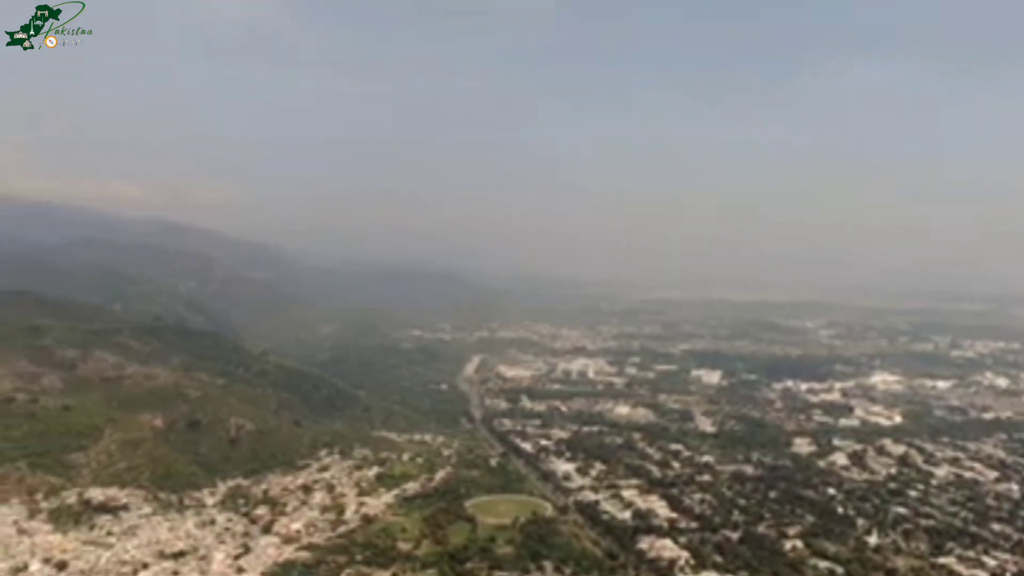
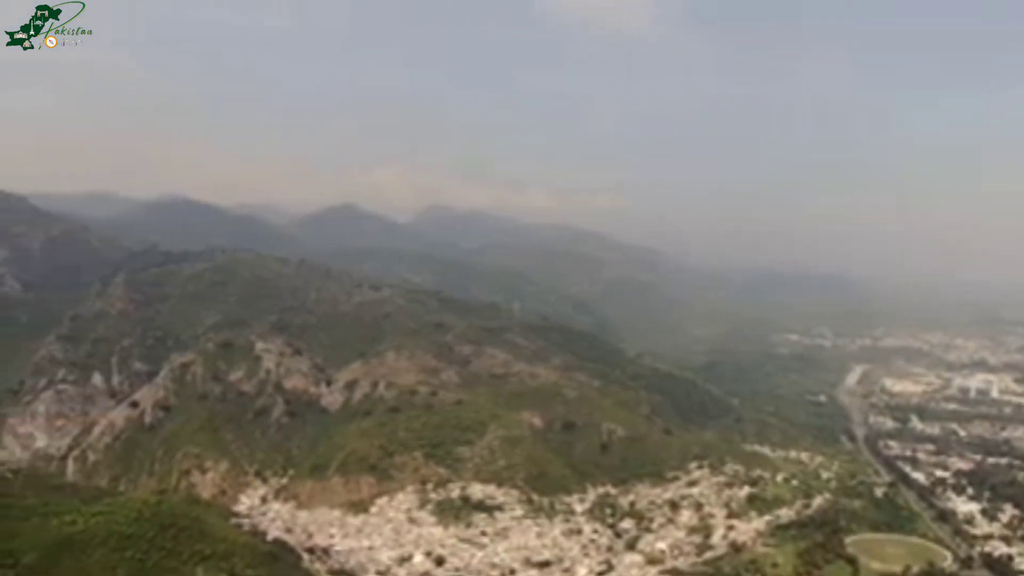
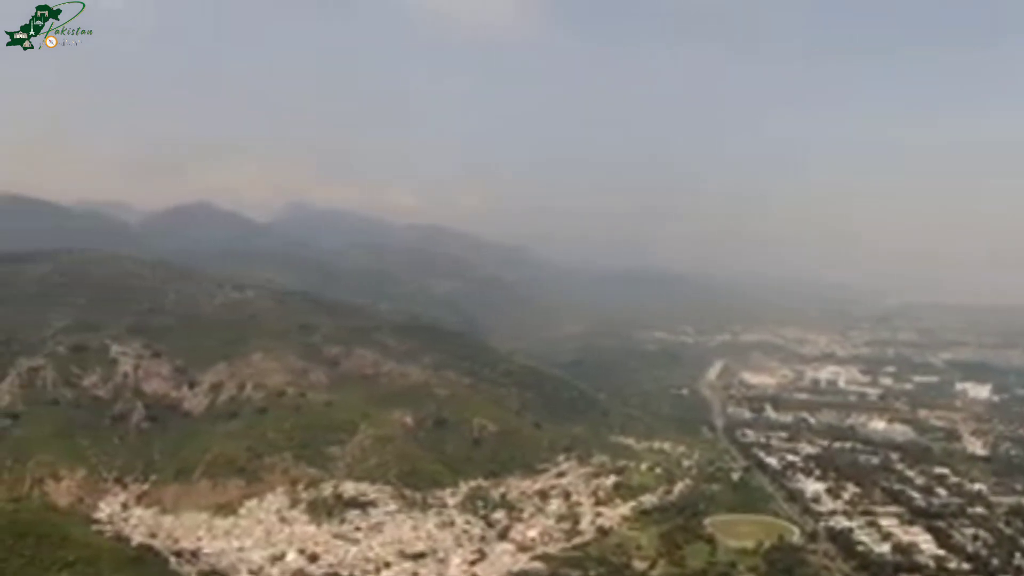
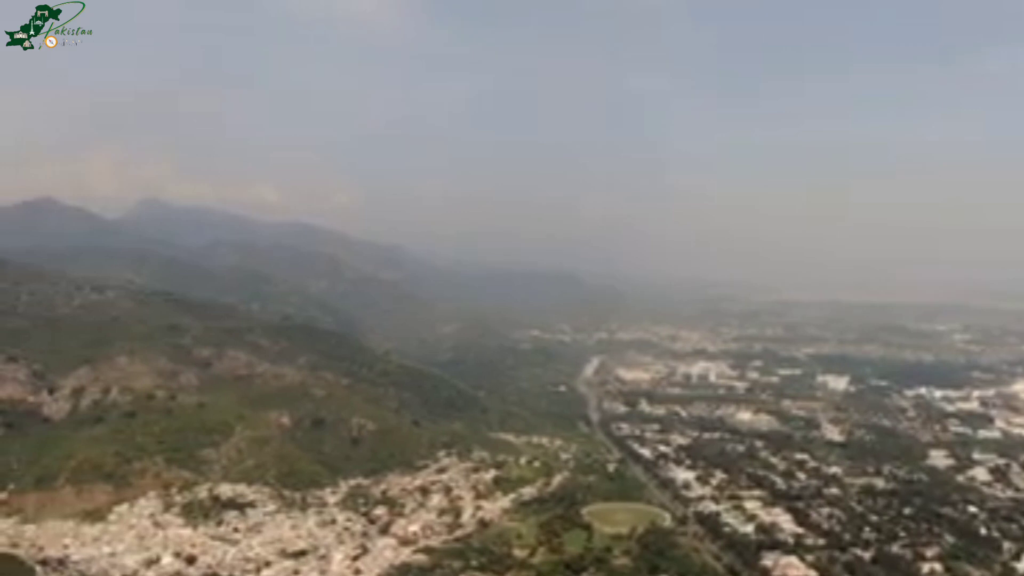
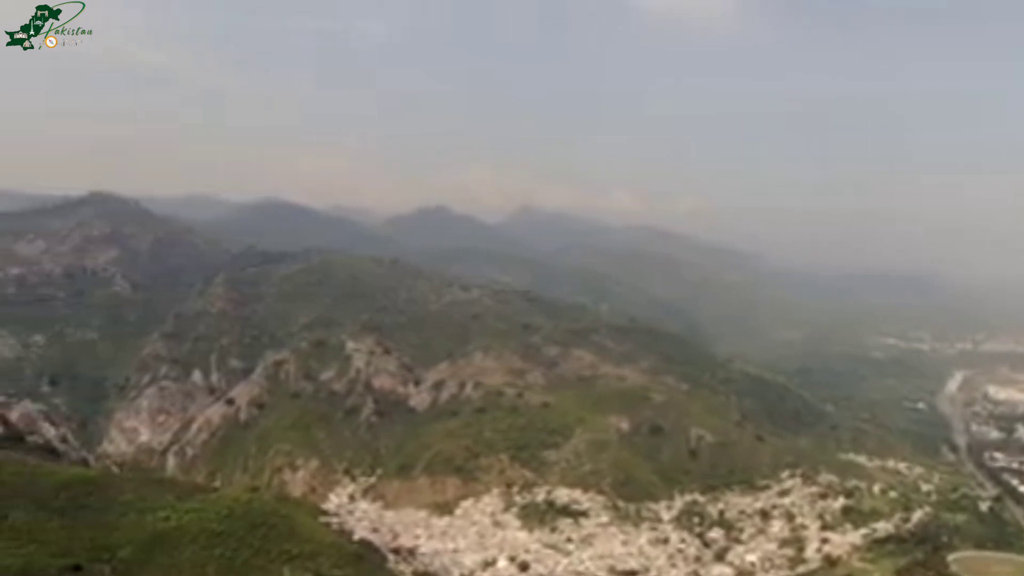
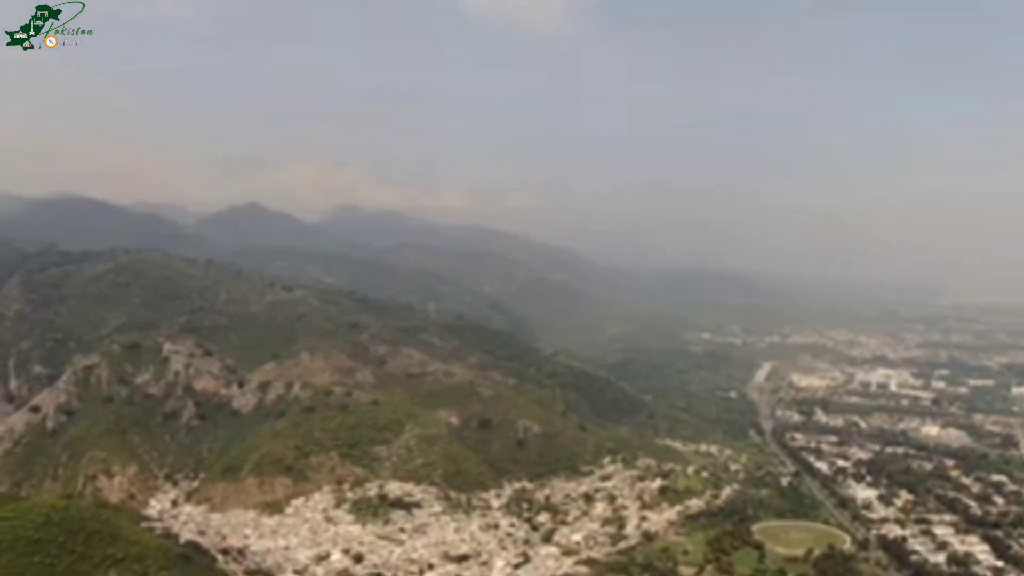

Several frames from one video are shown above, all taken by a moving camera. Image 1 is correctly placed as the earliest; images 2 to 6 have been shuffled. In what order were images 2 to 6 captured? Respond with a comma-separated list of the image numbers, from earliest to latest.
4, 3, 6, 2, 5
